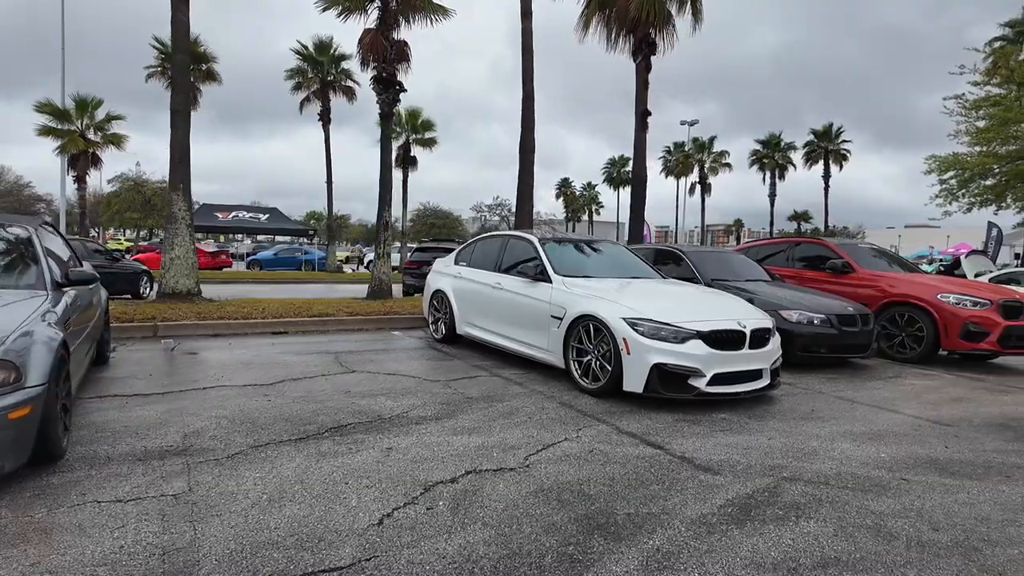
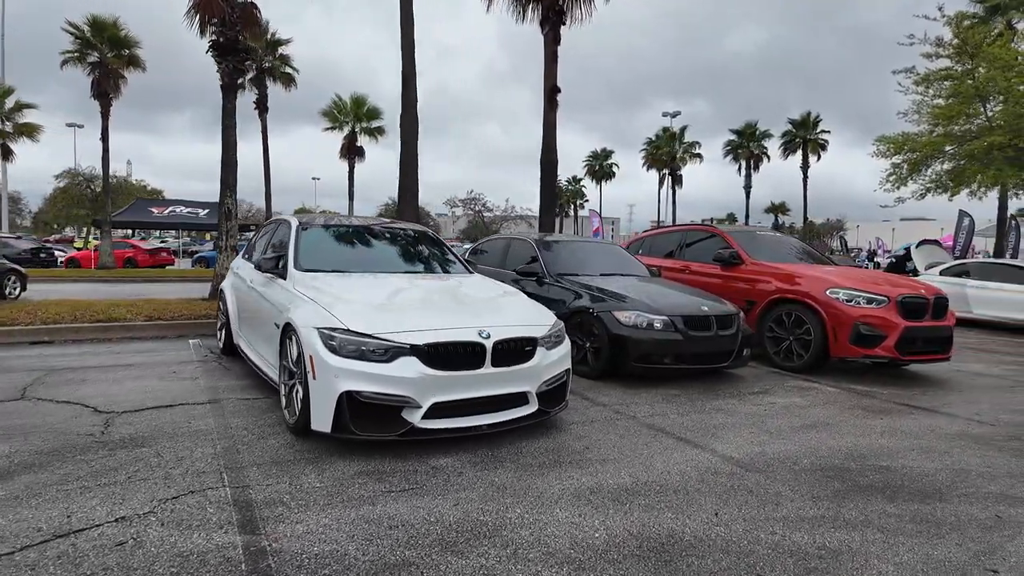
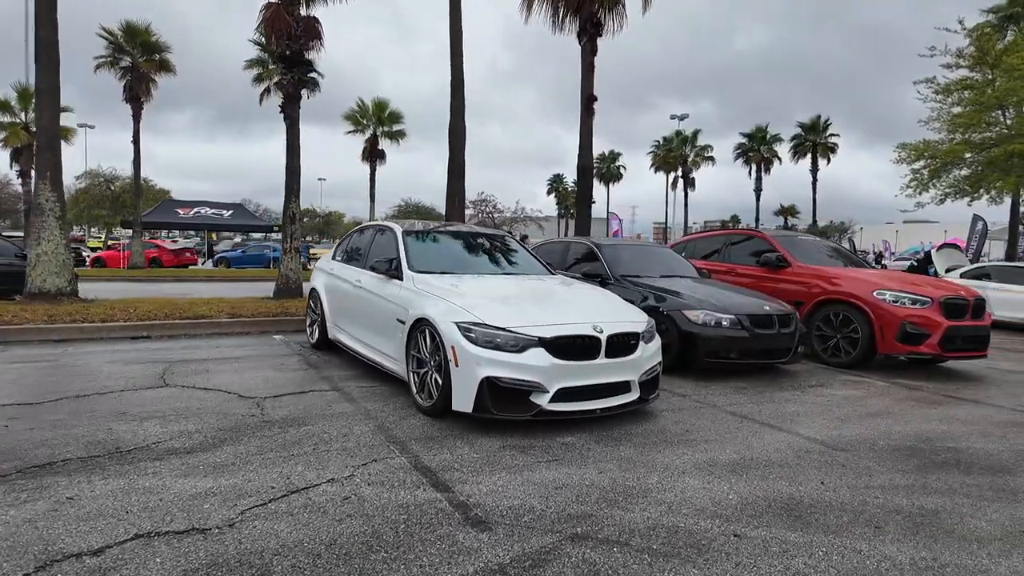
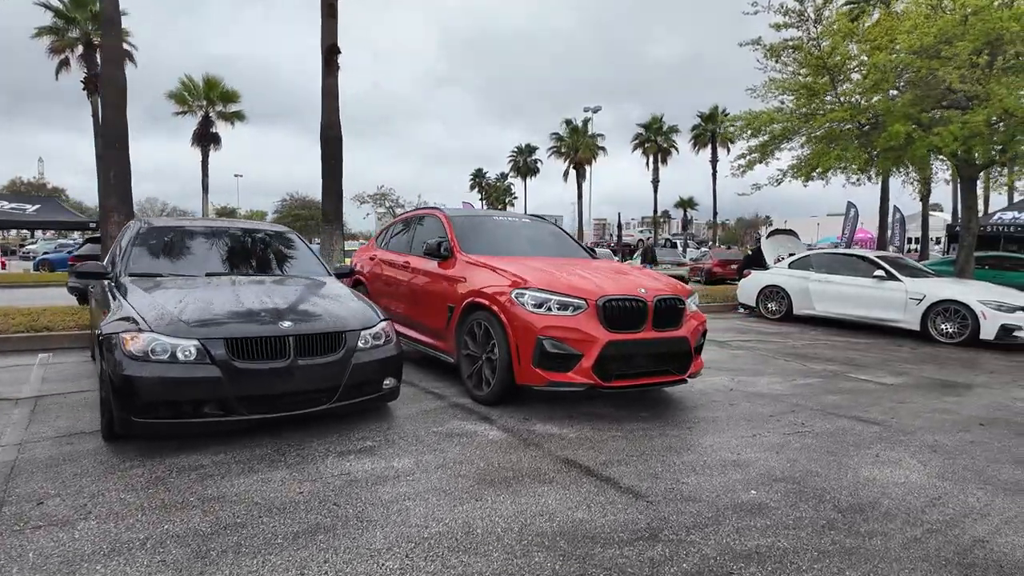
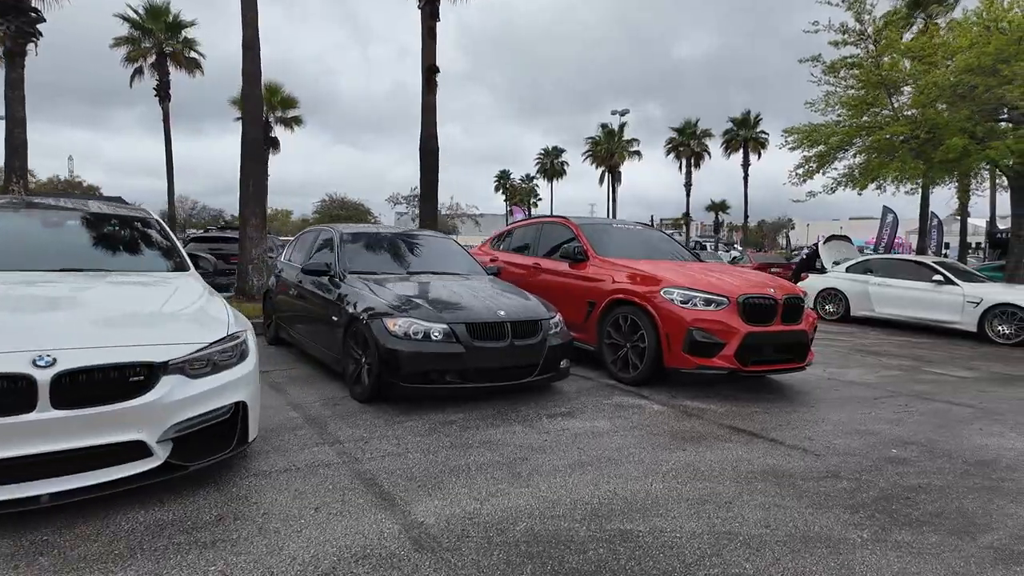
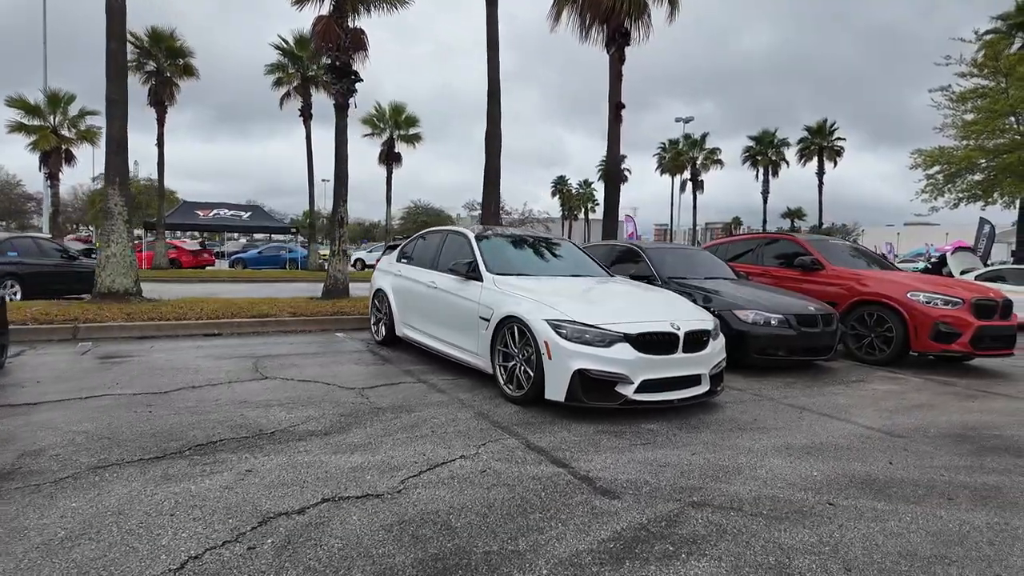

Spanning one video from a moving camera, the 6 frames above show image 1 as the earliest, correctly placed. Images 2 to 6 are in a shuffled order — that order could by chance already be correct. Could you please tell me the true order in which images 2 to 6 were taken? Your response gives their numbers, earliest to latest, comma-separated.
6, 3, 2, 5, 4
